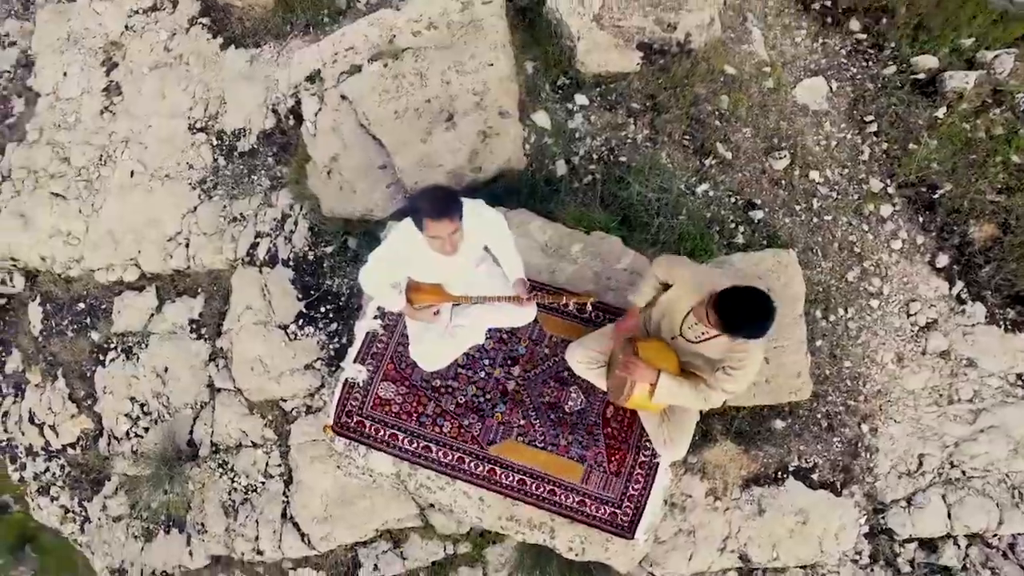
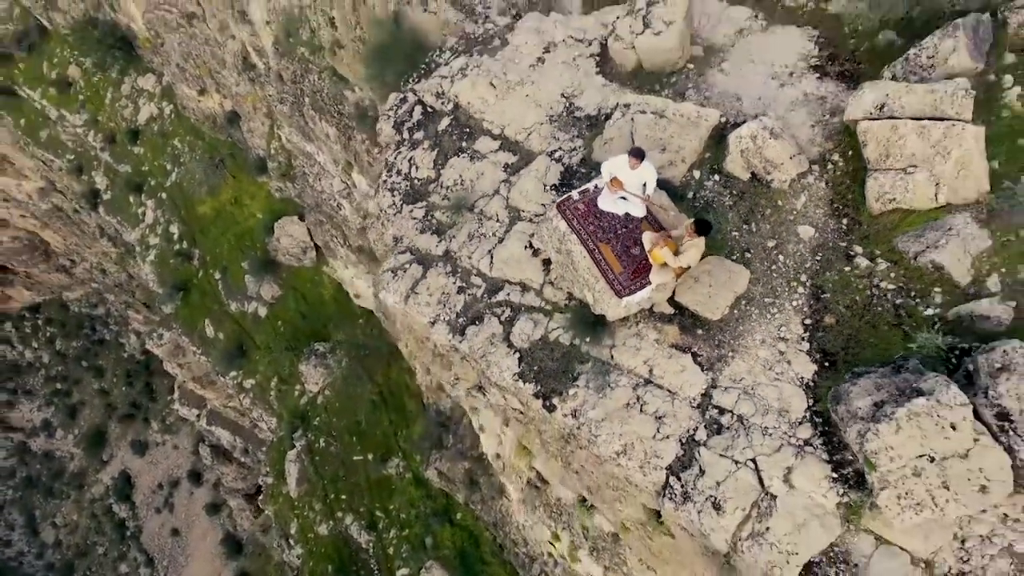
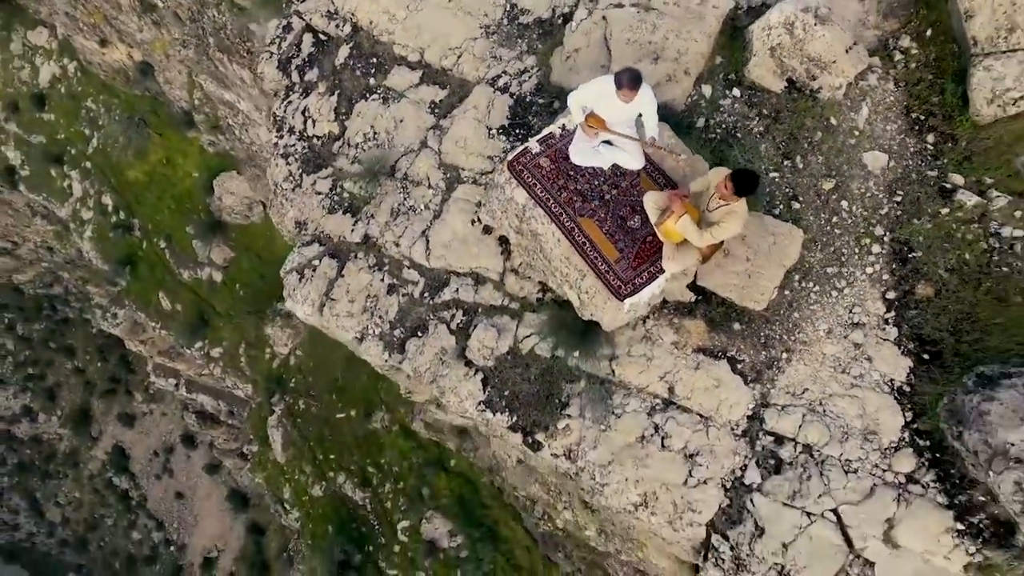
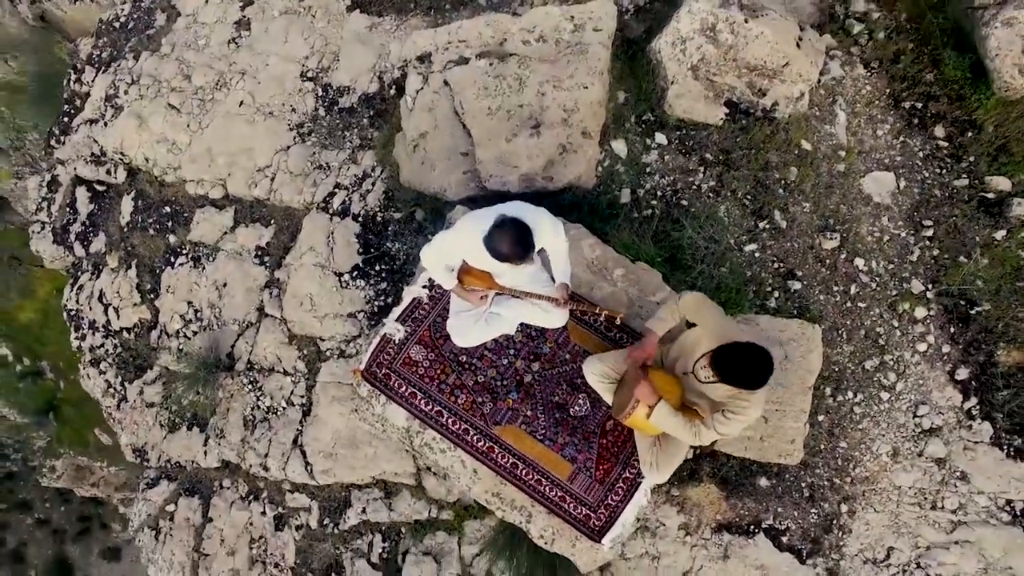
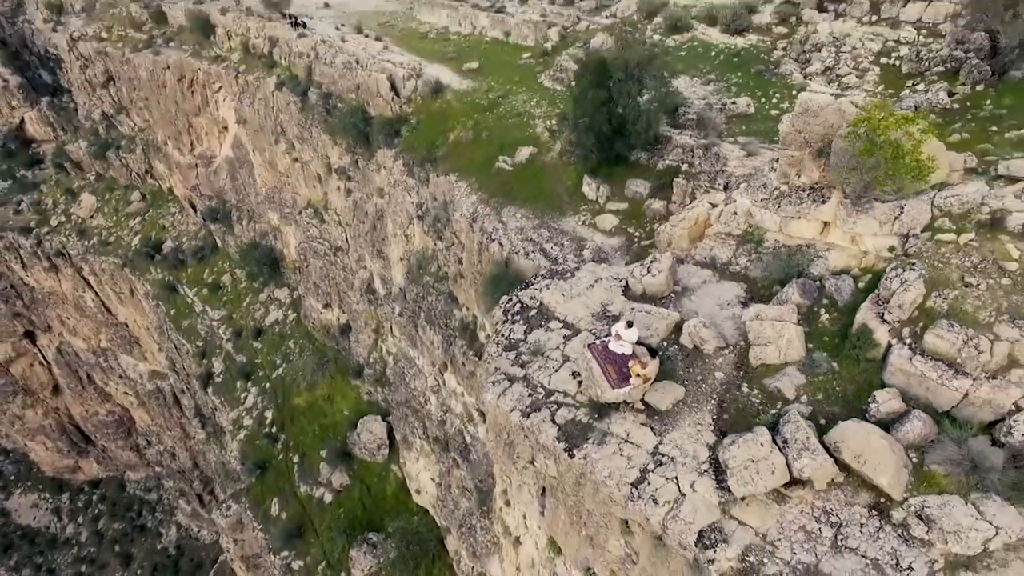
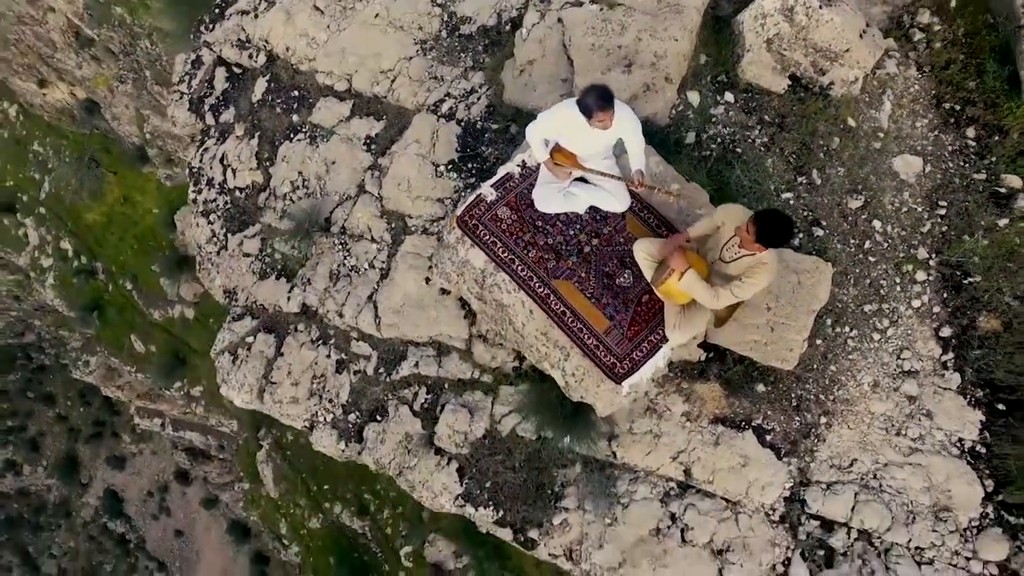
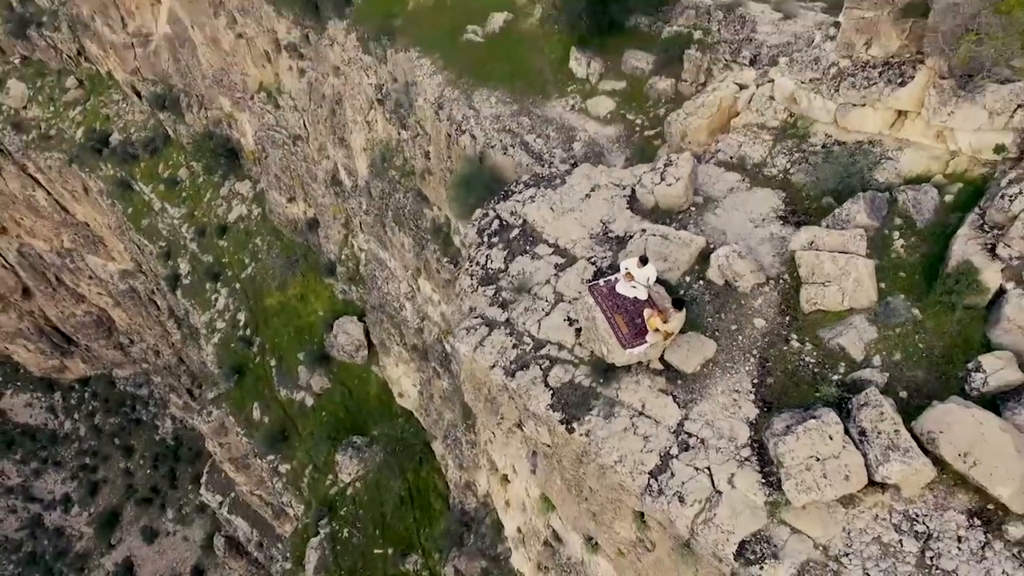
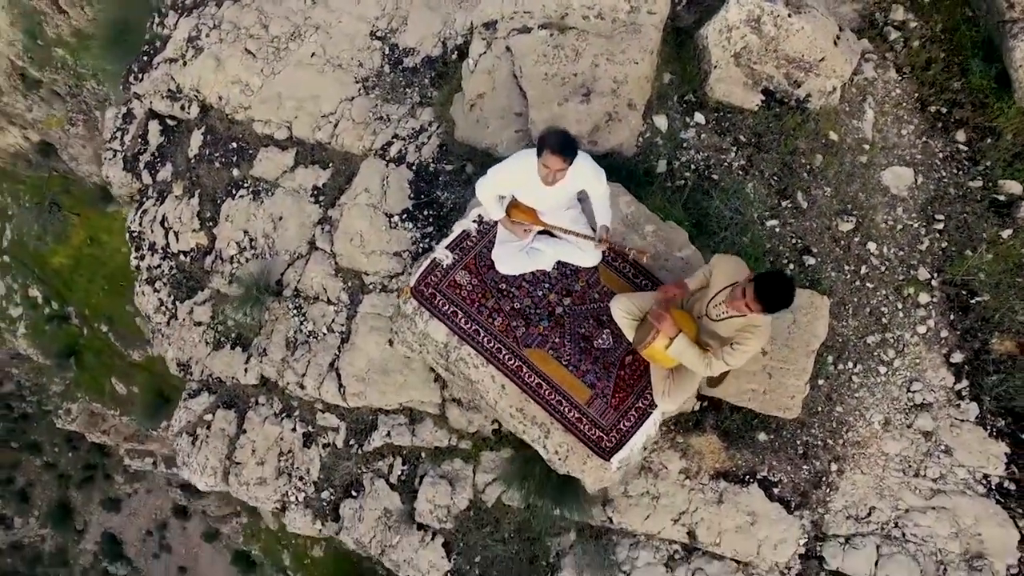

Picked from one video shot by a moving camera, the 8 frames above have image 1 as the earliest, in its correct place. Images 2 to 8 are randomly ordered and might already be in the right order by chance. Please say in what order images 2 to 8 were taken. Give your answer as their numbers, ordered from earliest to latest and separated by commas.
4, 8, 6, 3, 2, 7, 5
